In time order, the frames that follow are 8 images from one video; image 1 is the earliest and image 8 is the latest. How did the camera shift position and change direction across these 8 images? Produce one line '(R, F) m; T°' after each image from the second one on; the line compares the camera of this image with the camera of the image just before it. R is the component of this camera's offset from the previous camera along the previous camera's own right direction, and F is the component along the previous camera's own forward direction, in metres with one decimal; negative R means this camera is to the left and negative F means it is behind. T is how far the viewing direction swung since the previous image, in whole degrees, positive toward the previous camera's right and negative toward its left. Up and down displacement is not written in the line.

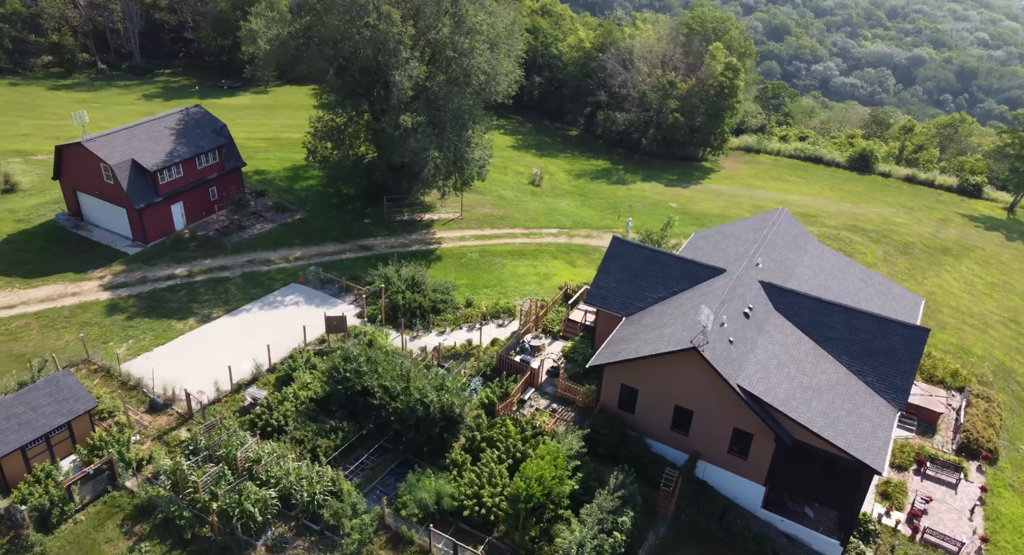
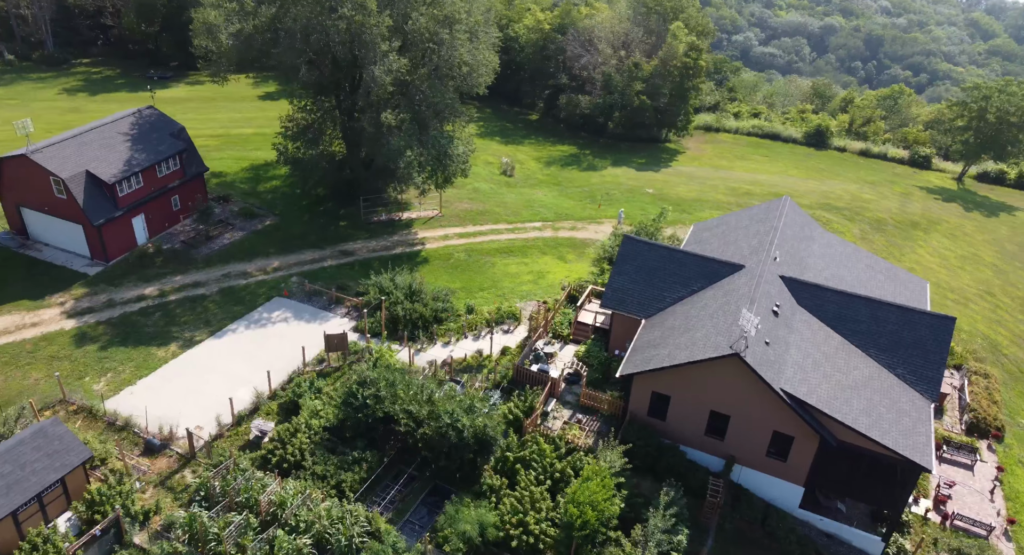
(-2.6, +1.3) m; +5°
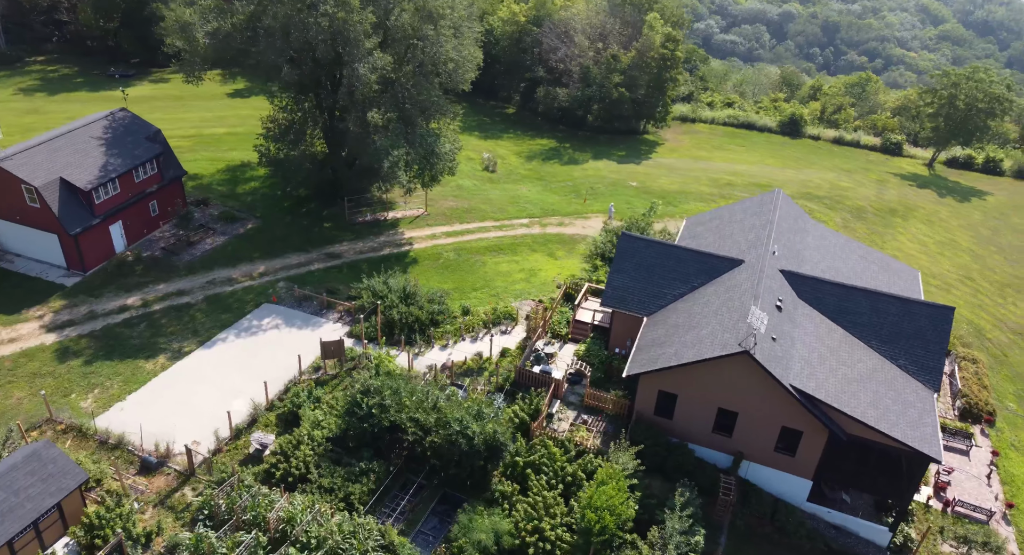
(-1.0, +0.4) m; +2°
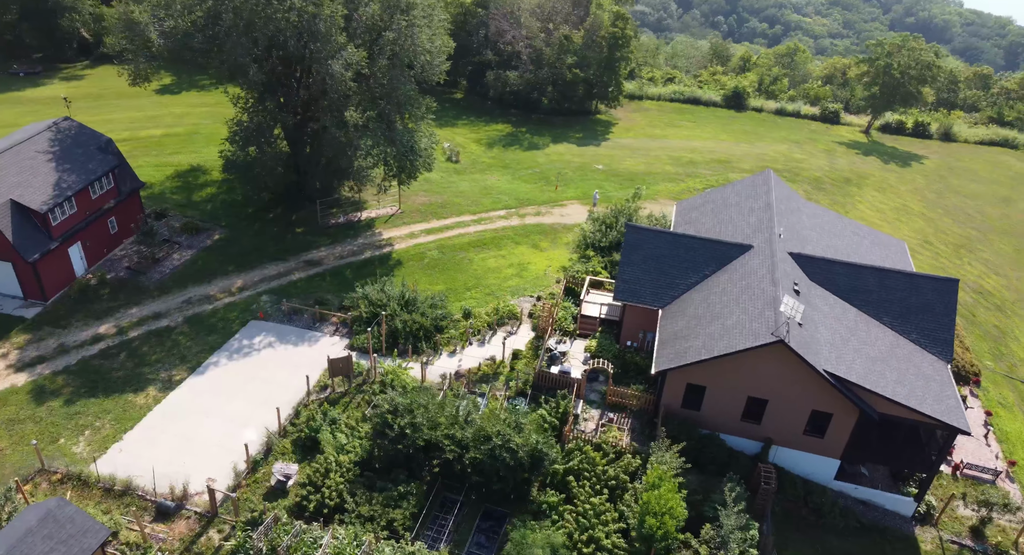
(-2.8, +0.8) m; +5°
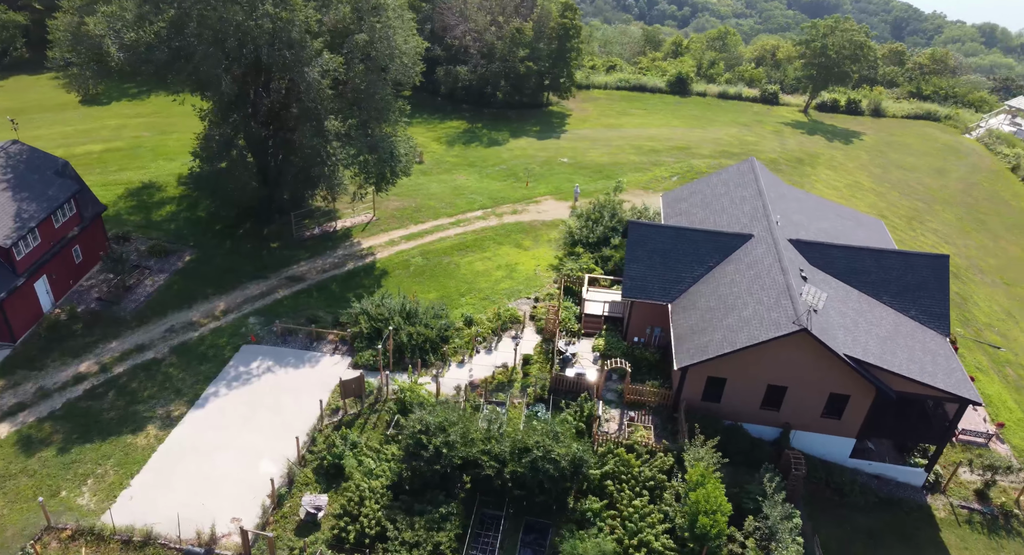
(-2.6, +0.4) m; +5°
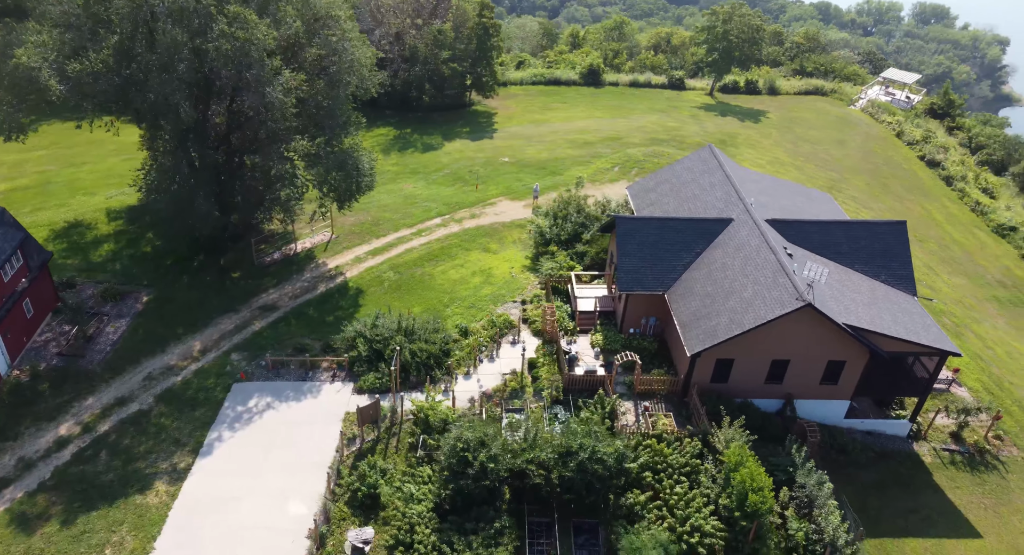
(-3.6, 0.0) m; +8°
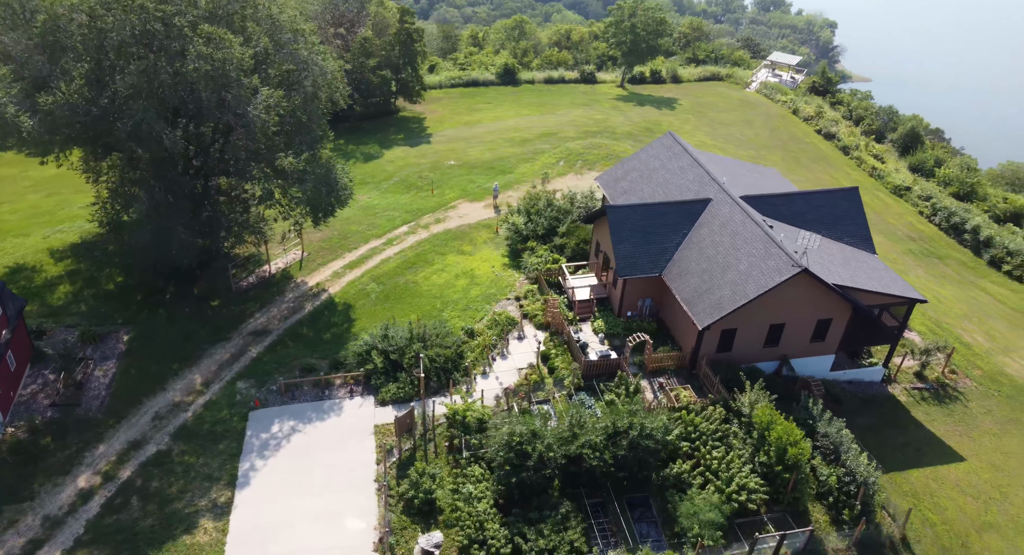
(-4.3, -0.7) m; +8°
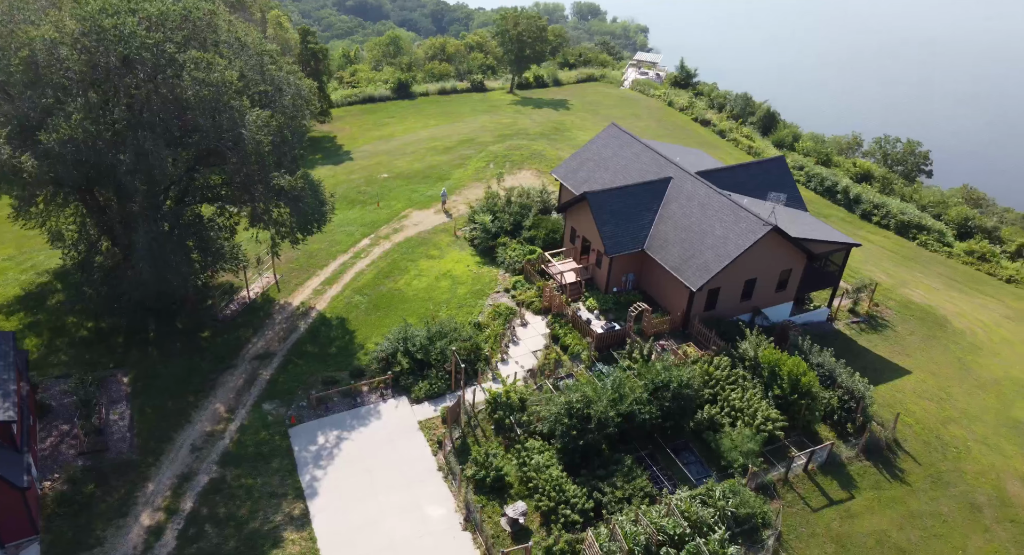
(-6.0, -1.8) m; +11°
